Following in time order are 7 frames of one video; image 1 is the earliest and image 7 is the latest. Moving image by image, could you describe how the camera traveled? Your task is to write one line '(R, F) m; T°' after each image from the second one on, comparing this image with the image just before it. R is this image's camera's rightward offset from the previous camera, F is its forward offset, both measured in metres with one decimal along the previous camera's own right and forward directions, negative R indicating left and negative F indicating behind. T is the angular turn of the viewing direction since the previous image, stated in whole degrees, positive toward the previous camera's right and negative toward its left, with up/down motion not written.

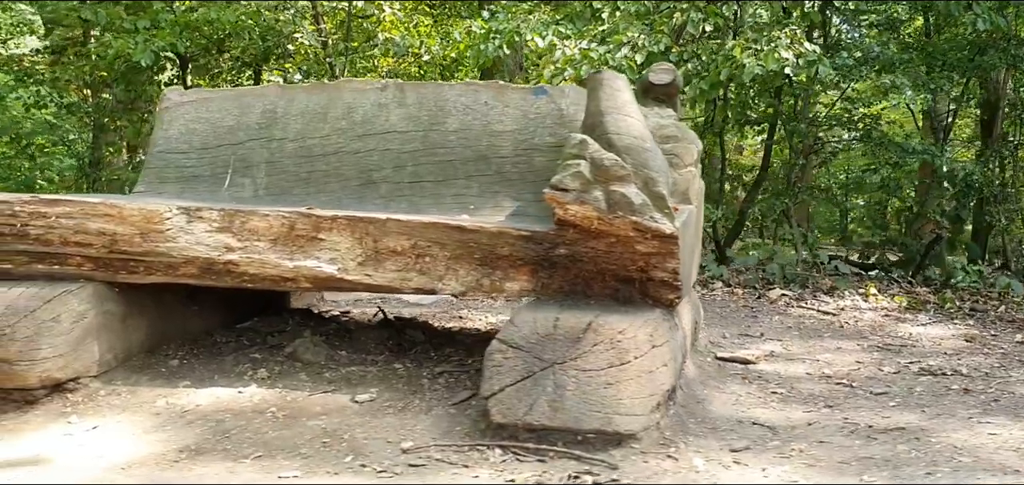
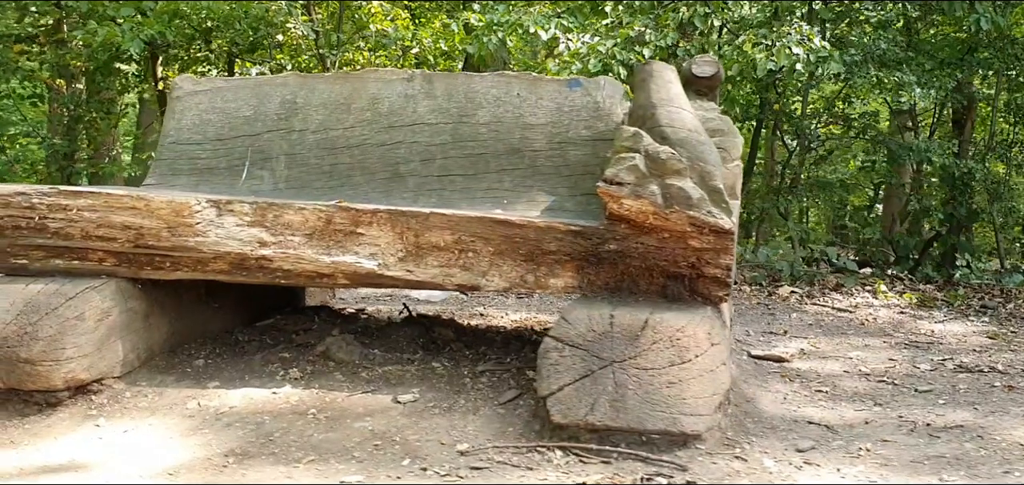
(-0.3, +0.1) m; +2°
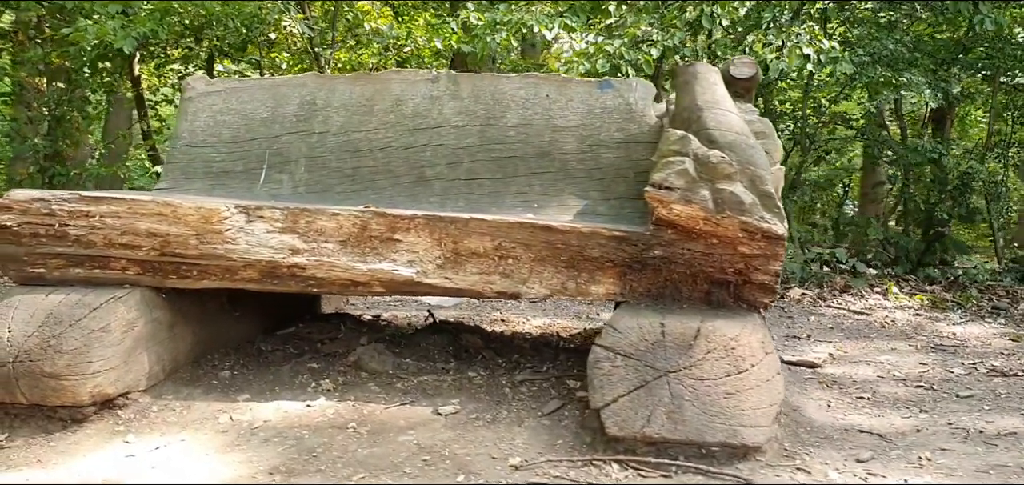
(-0.2, +0.1) m; +2°
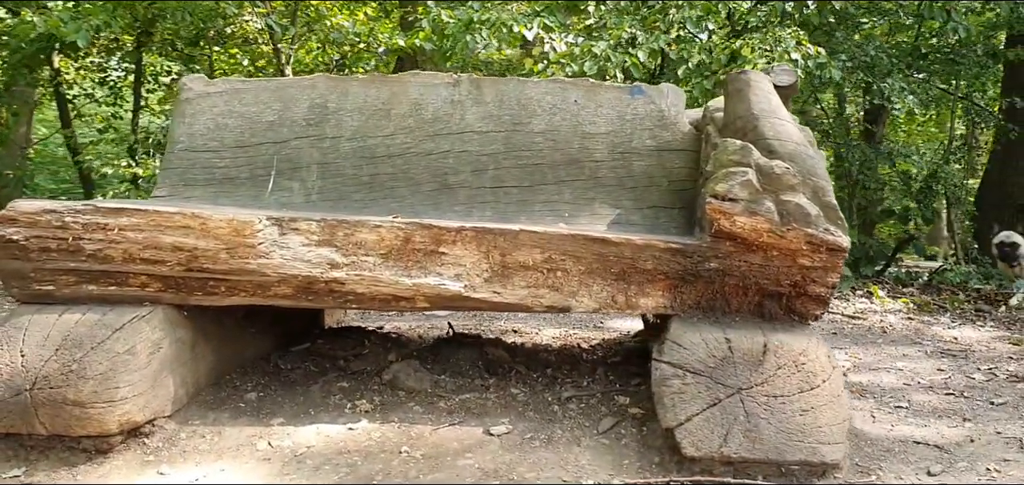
(-0.4, +0.1) m; +5°
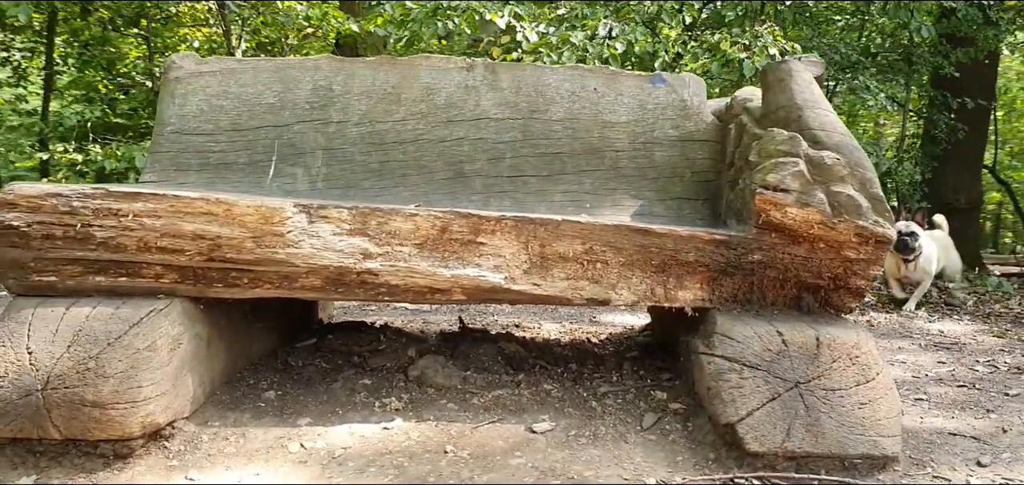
(-0.4, +0.1) m; +5°
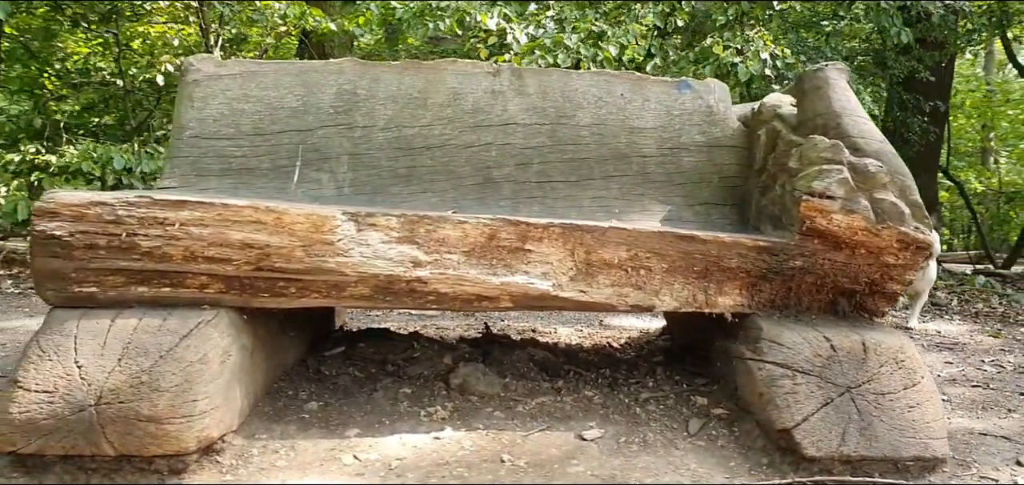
(-0.3, 0.0) m; +3°
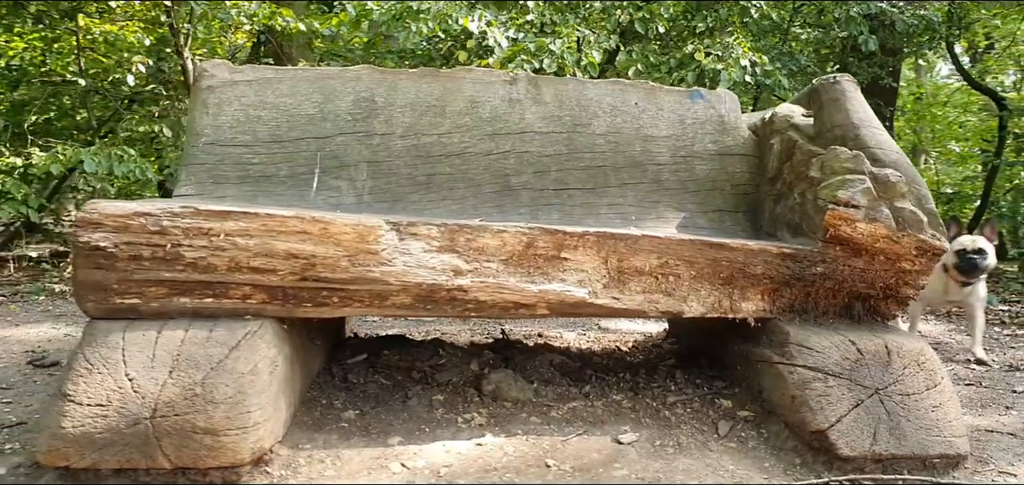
(-0.3, 0.0) m; +3°
